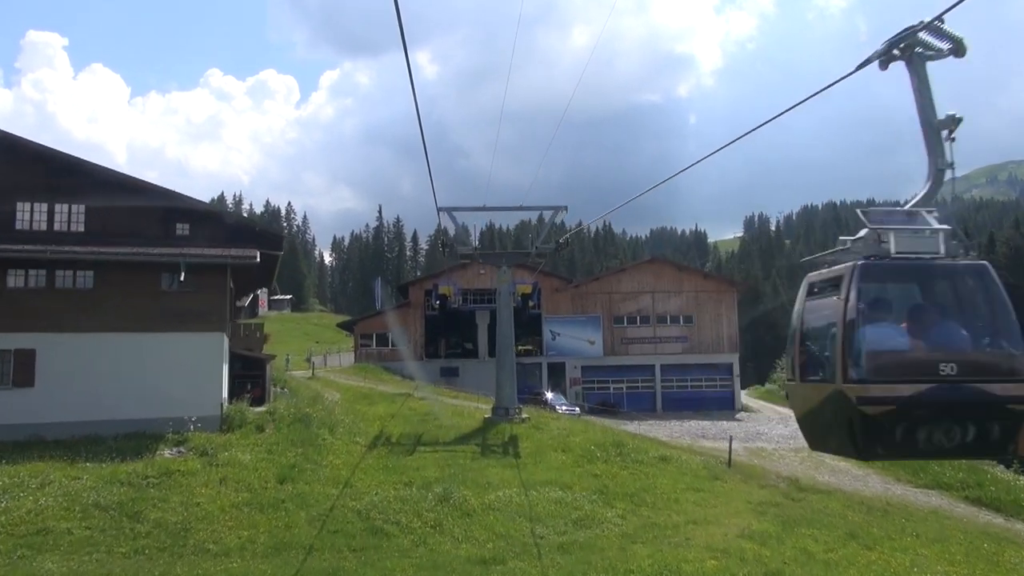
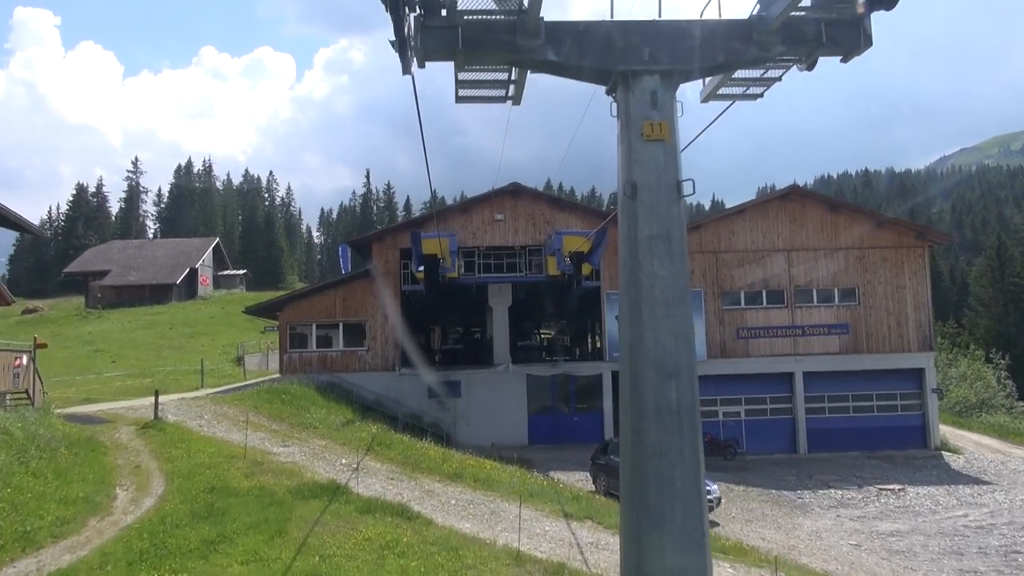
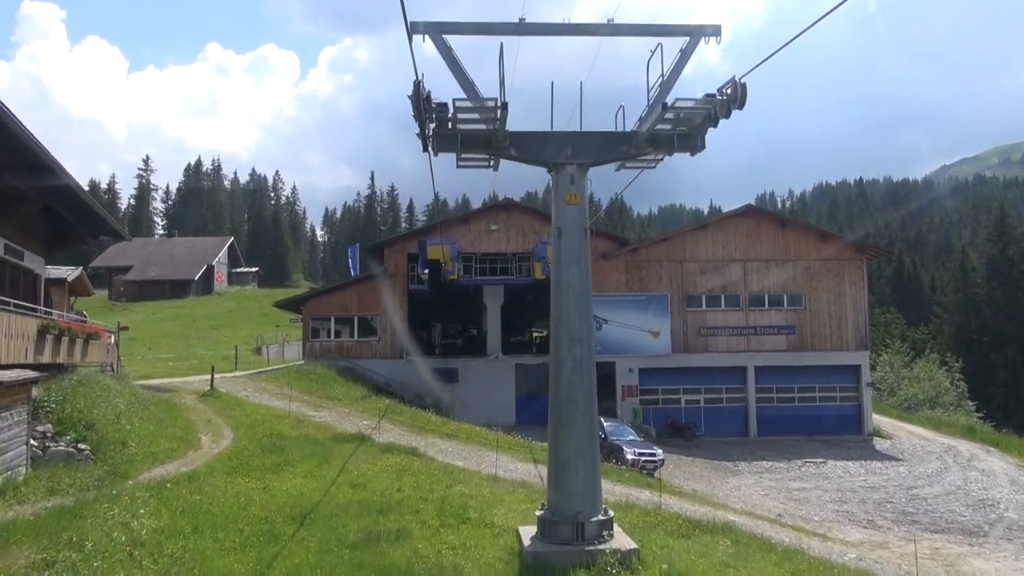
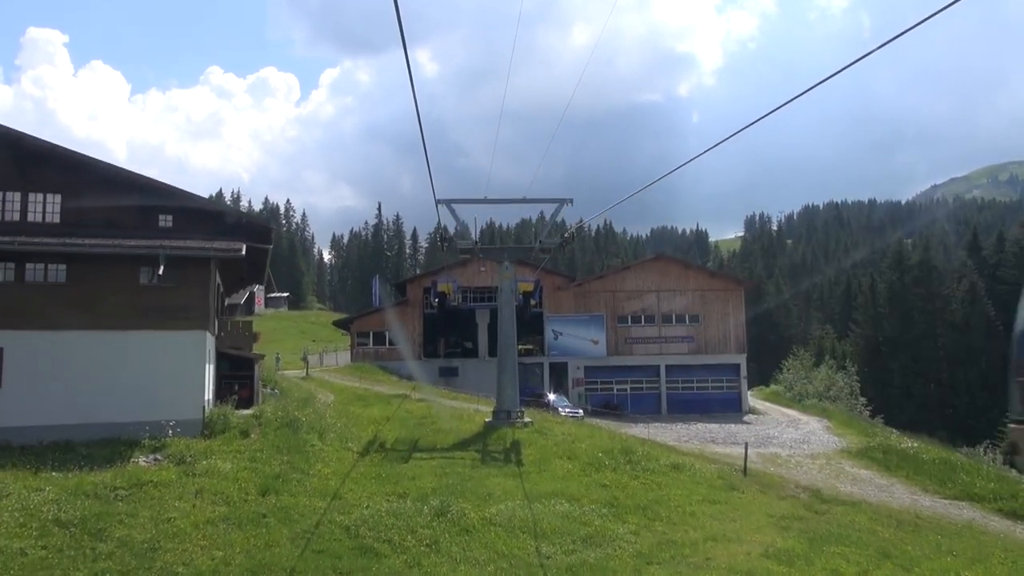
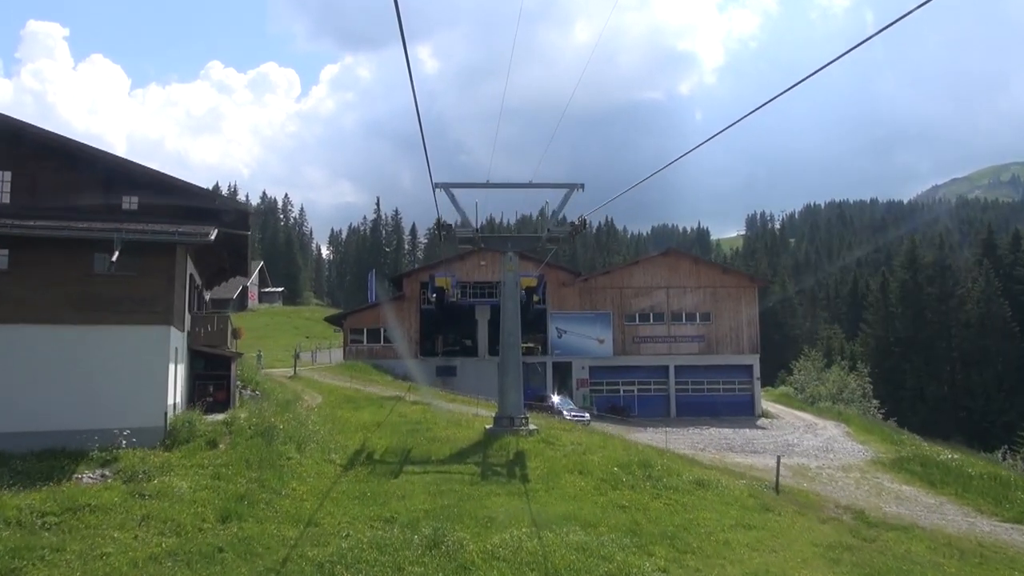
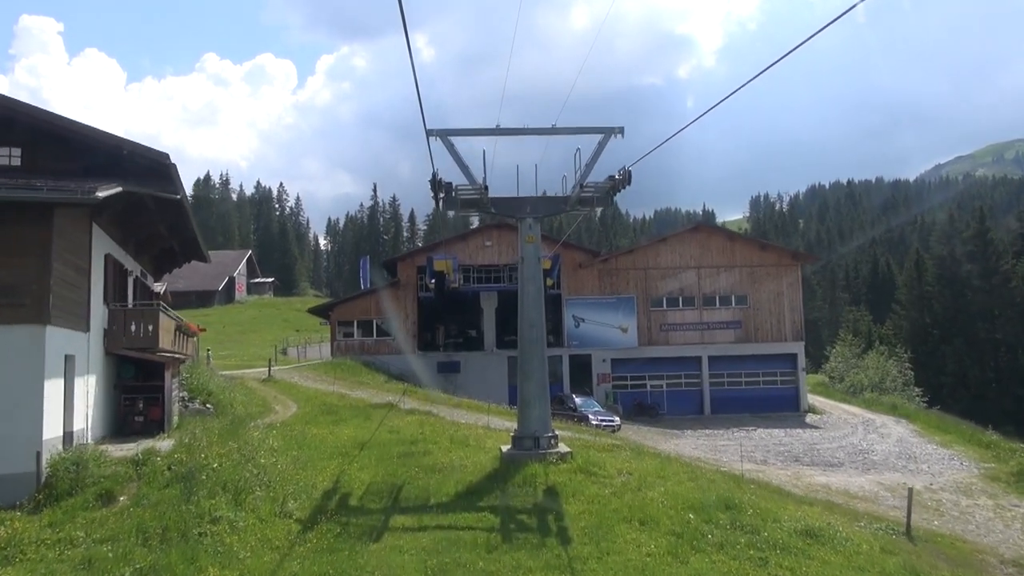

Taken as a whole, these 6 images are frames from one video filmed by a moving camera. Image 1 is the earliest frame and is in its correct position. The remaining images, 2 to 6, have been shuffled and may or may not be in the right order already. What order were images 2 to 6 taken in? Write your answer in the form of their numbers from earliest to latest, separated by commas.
4, 5, 6, 3, 2
